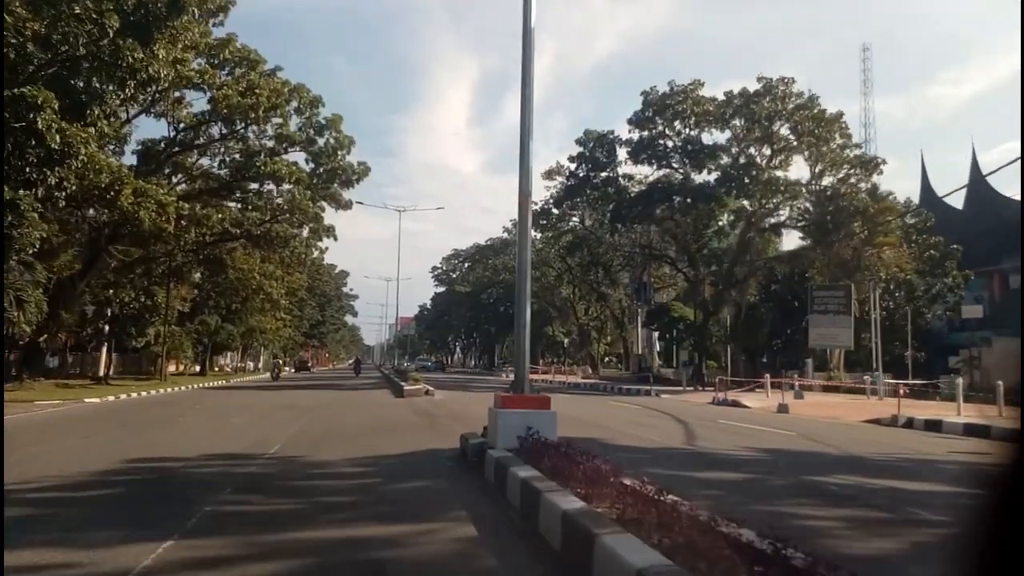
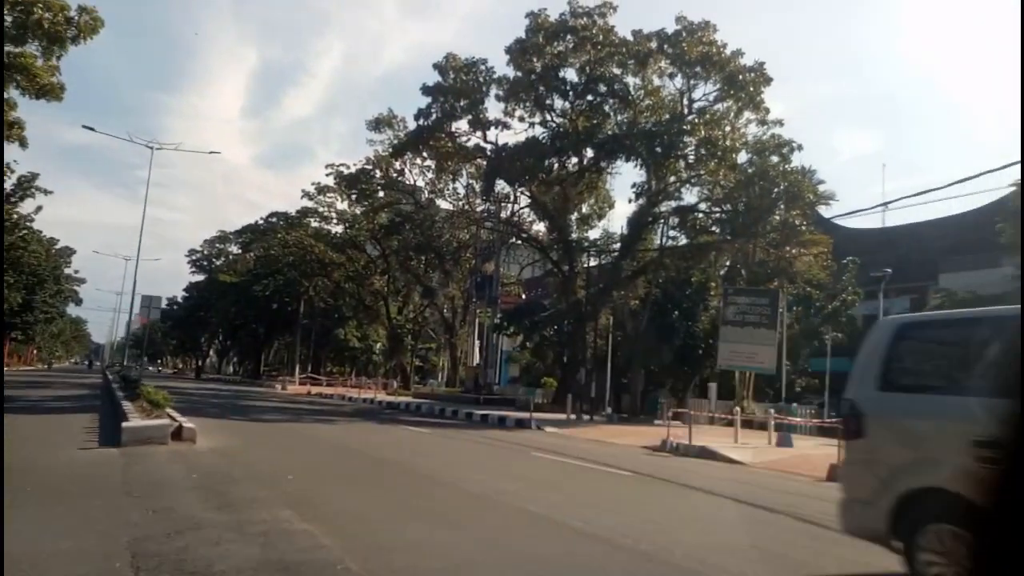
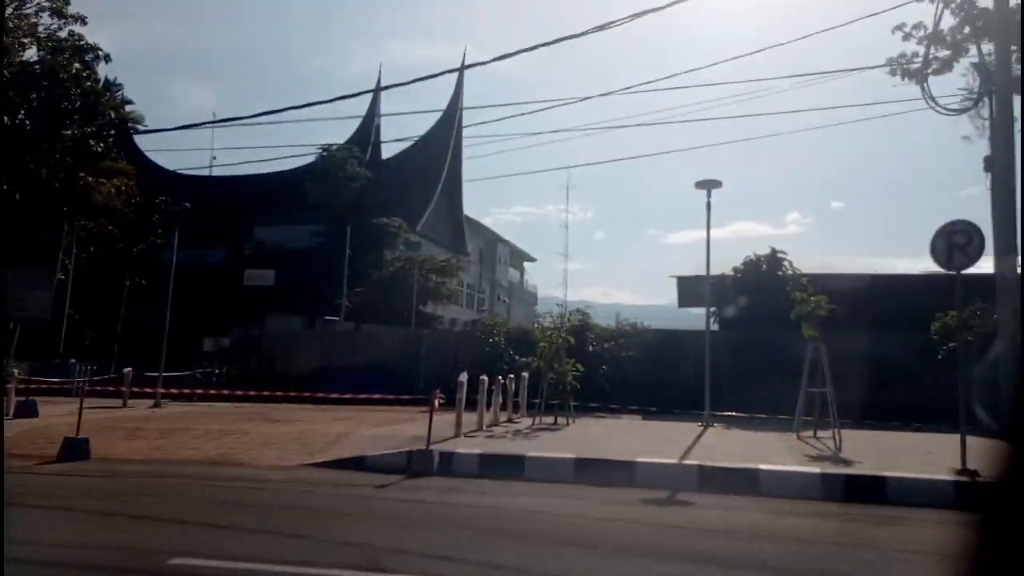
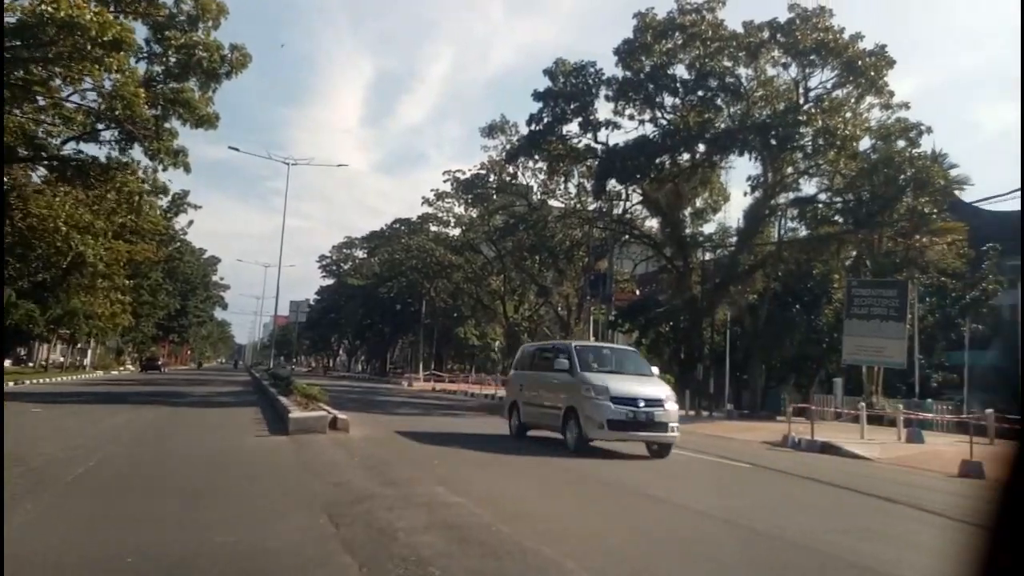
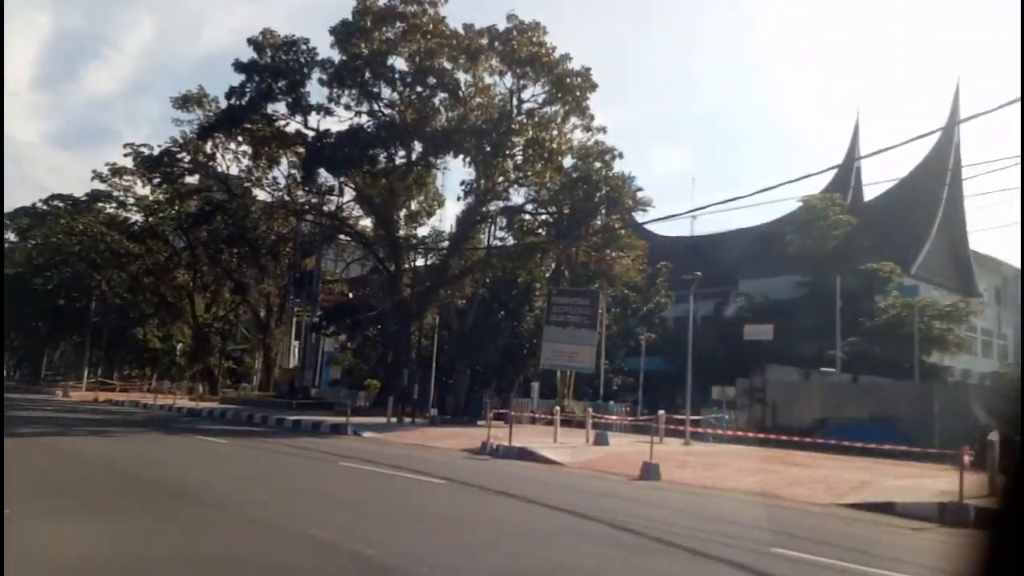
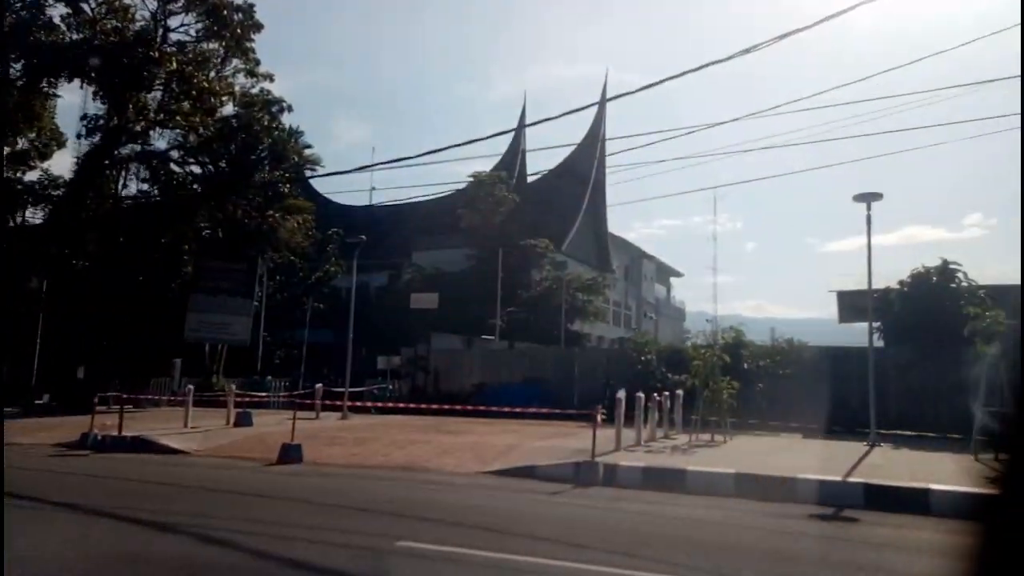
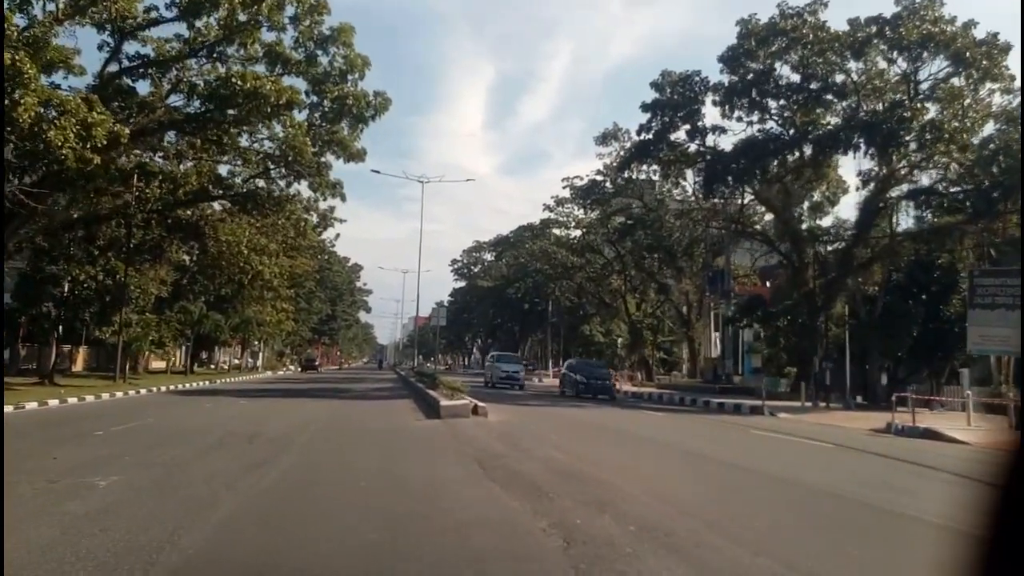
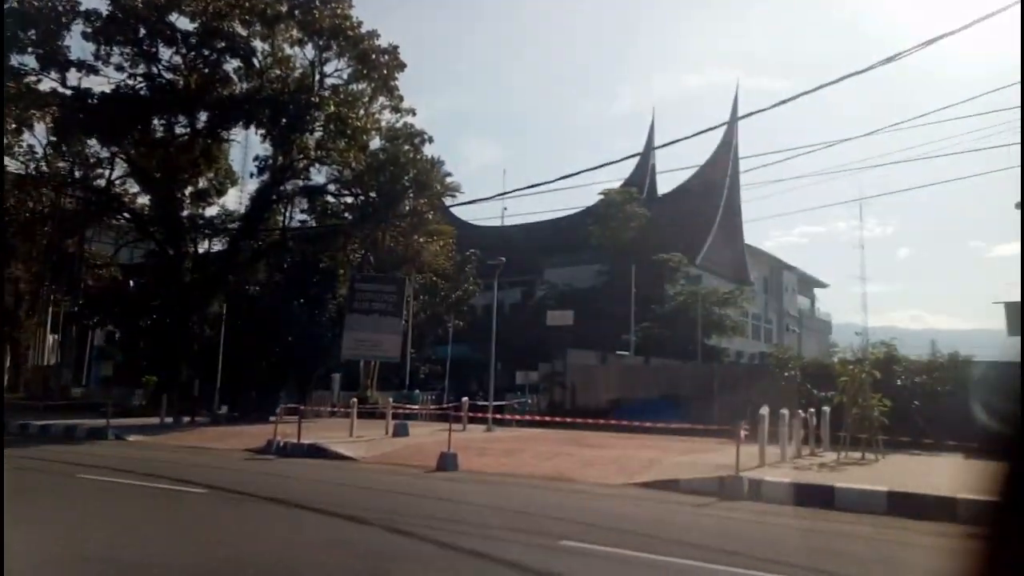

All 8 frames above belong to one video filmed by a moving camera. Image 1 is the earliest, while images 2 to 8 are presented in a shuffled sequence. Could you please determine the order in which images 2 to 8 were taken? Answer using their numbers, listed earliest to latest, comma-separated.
7, 4, 2, 5, 8, 6, 3
